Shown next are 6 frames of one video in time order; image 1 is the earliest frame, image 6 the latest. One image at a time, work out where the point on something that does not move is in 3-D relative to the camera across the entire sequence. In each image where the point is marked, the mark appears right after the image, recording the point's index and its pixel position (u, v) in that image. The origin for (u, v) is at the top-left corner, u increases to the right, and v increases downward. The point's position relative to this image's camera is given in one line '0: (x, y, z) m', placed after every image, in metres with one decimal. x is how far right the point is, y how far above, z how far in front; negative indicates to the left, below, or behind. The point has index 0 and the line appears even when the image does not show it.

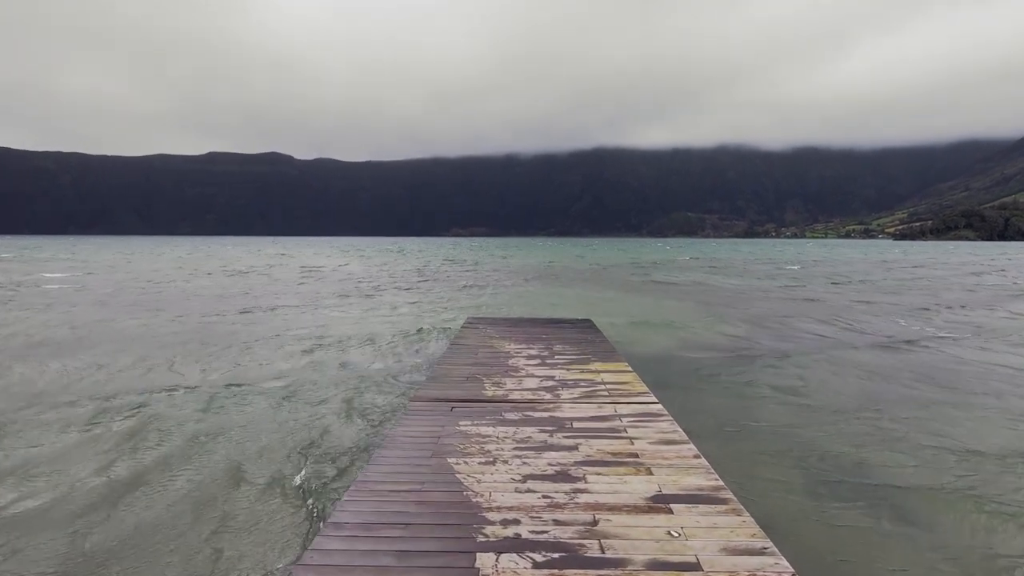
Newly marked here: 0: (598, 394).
0: (+1.4, -1.7, +8.1) m
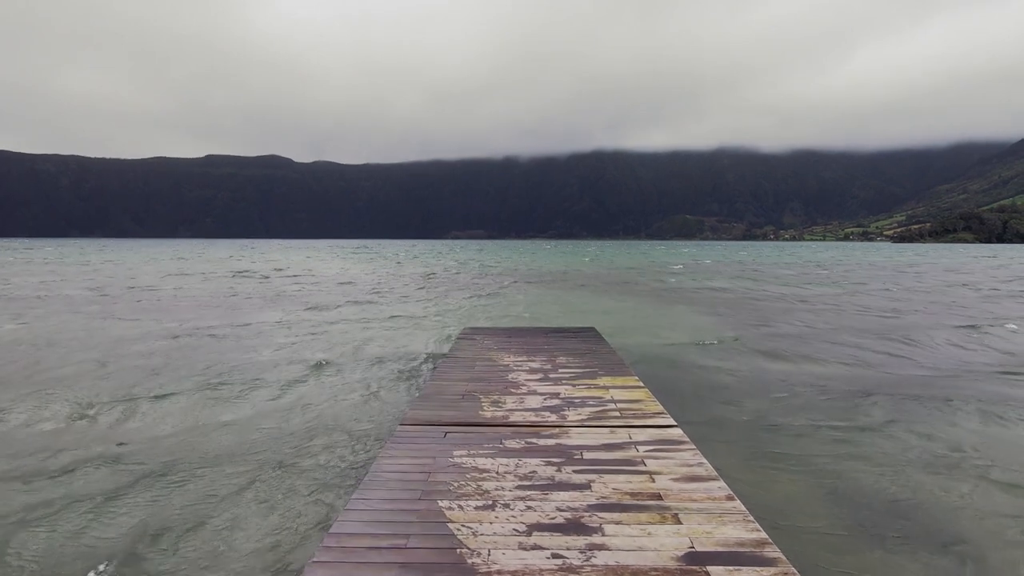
0: (+1.4, -1.9, +7.3) m
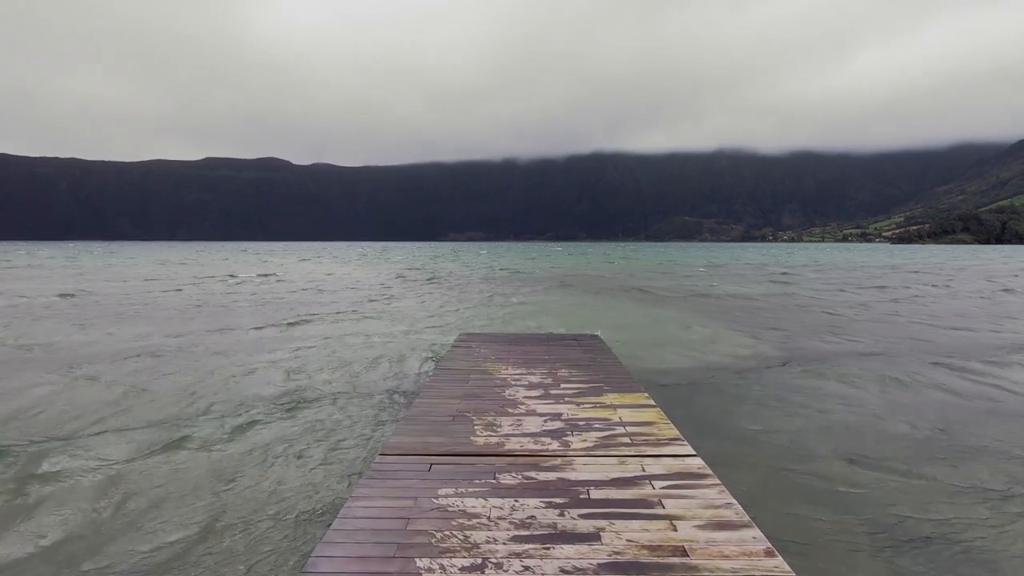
0: (+1.3, -2.0, +6.4) m
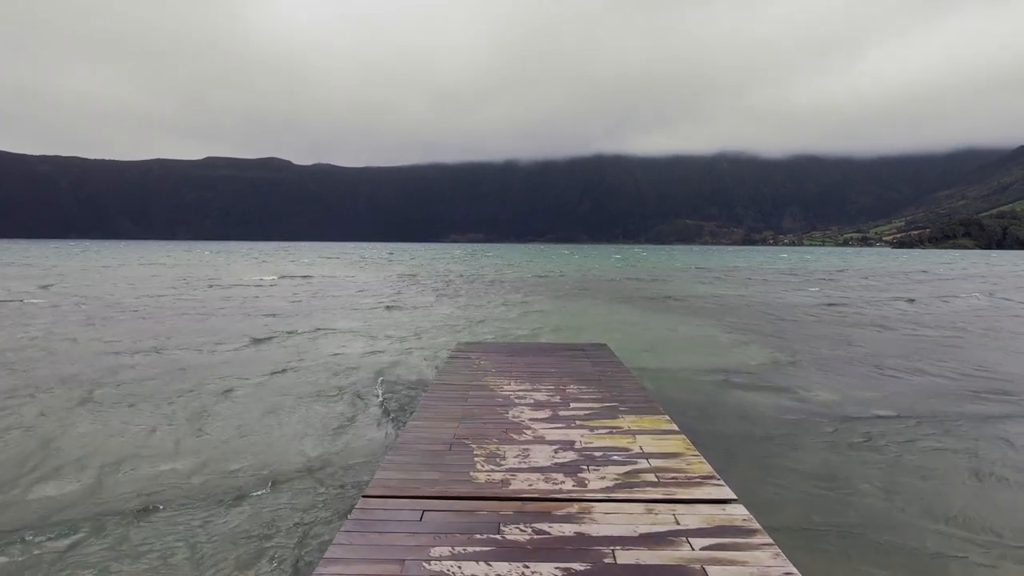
0: (+1.4, -2.1, +5.5) m
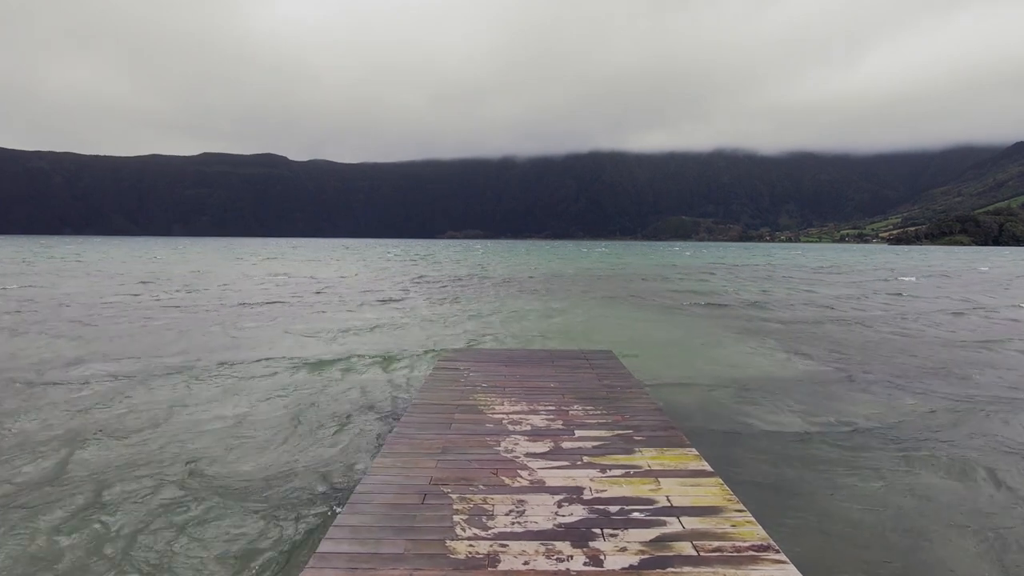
0: (+1.3, -2.2, +4.1) m
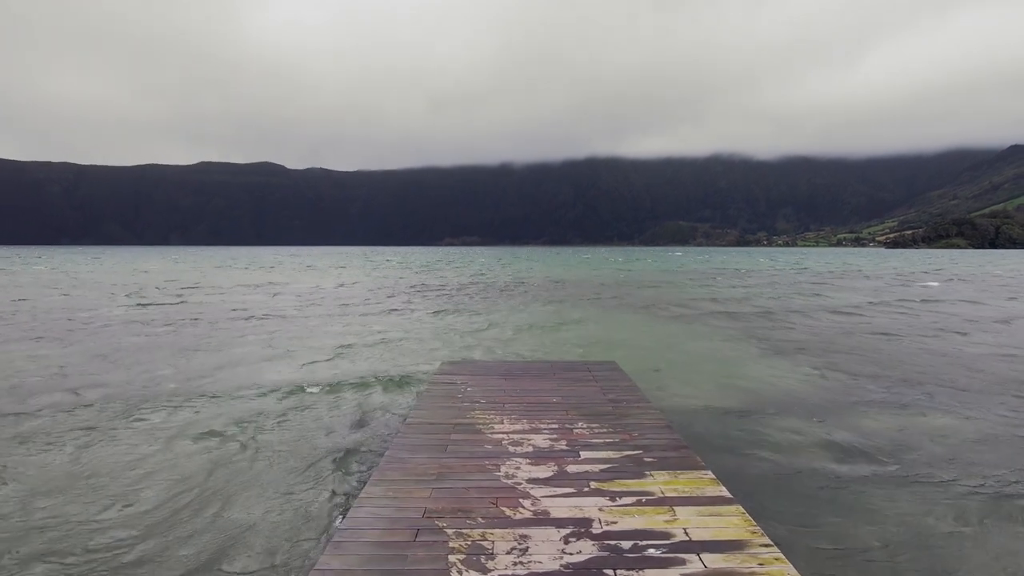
0: (+1.4, -2.3, +3.6) m
